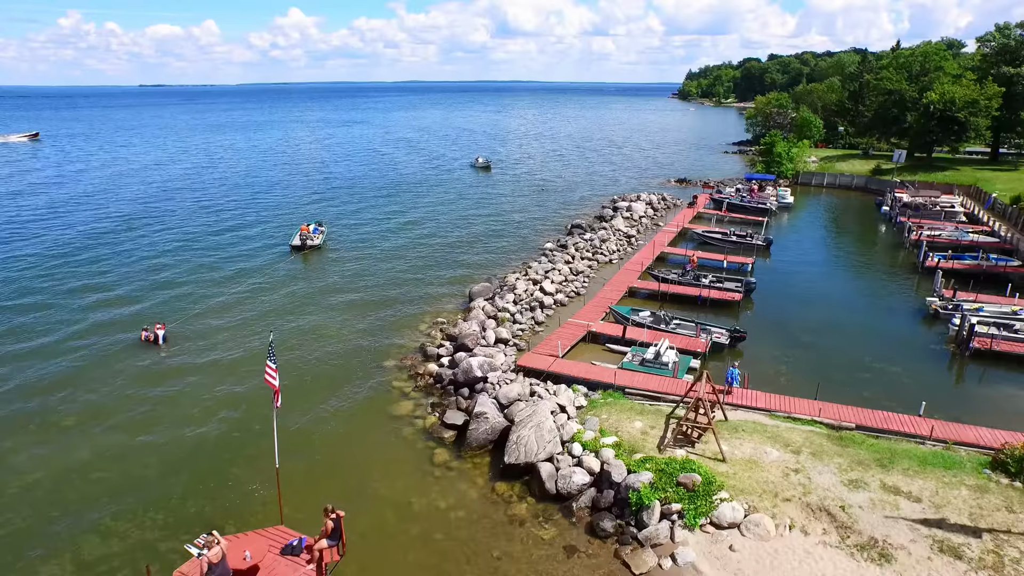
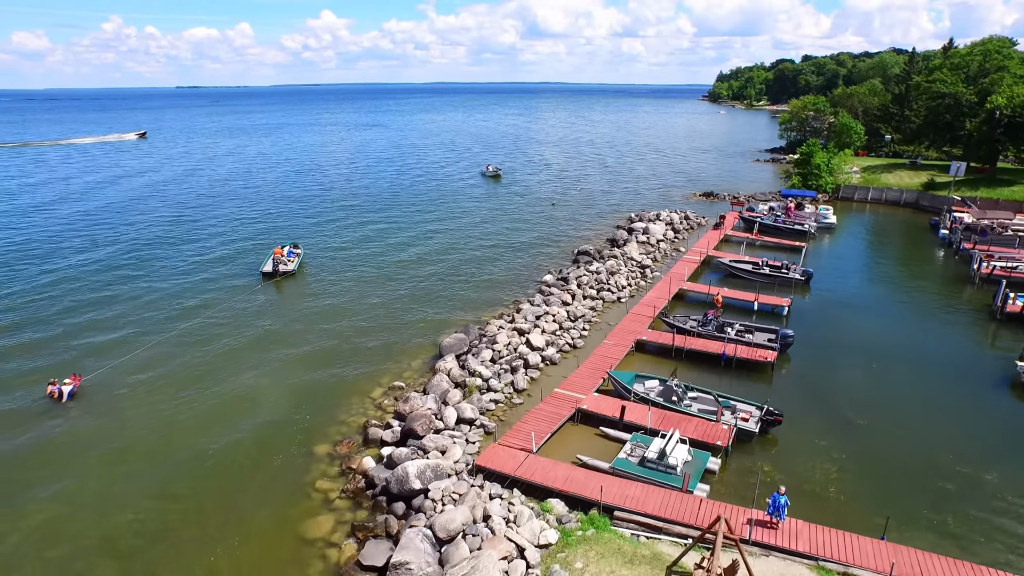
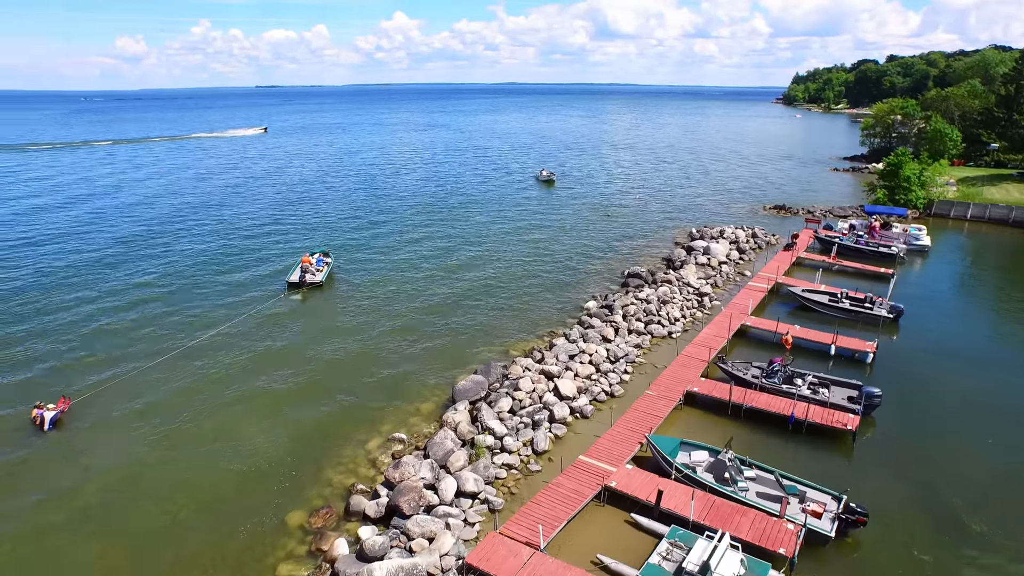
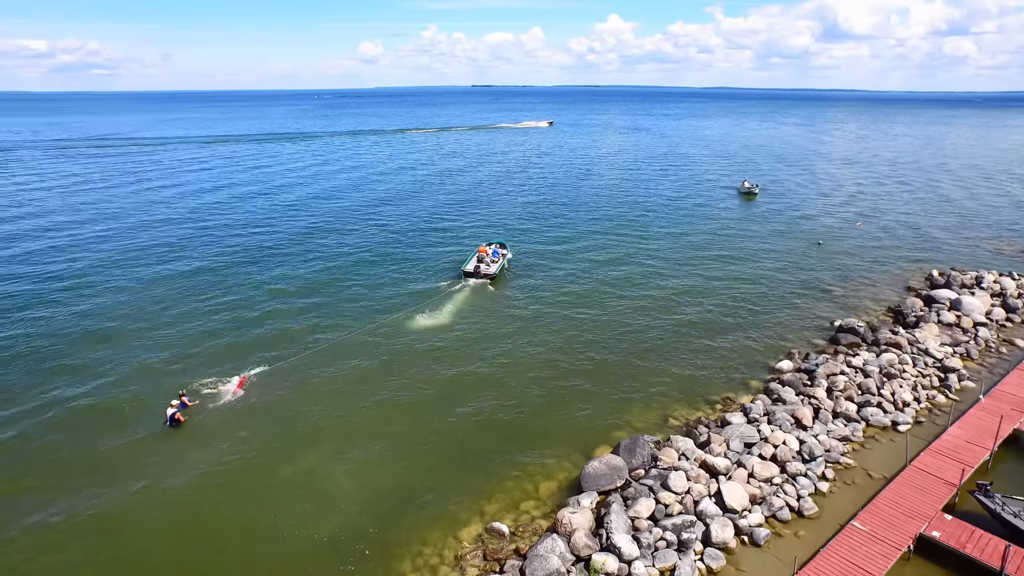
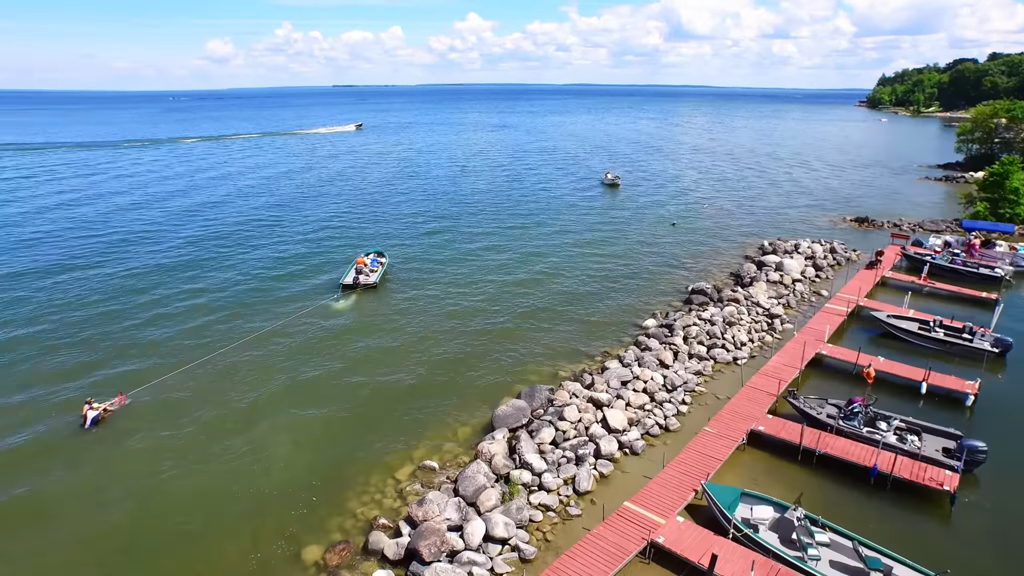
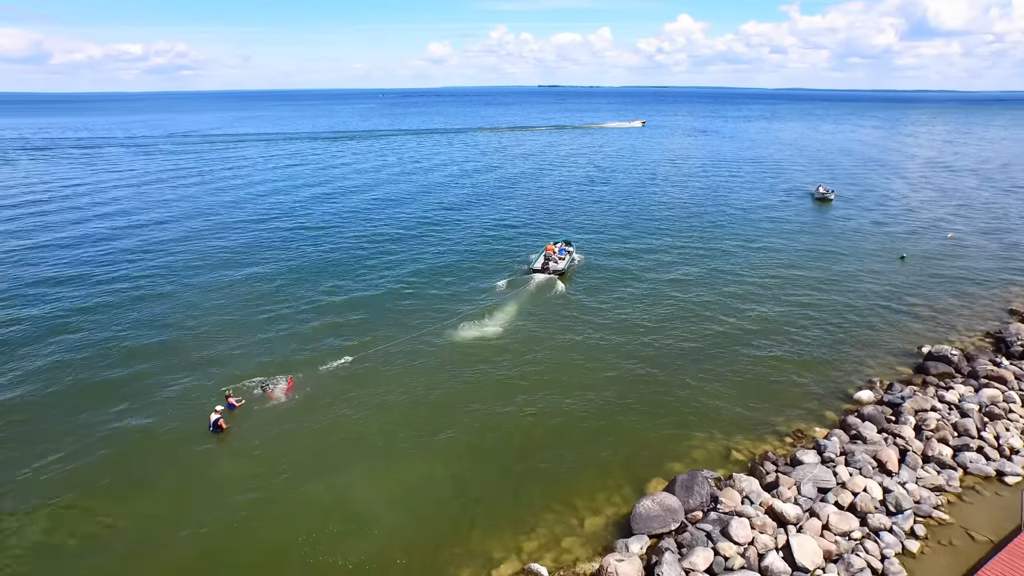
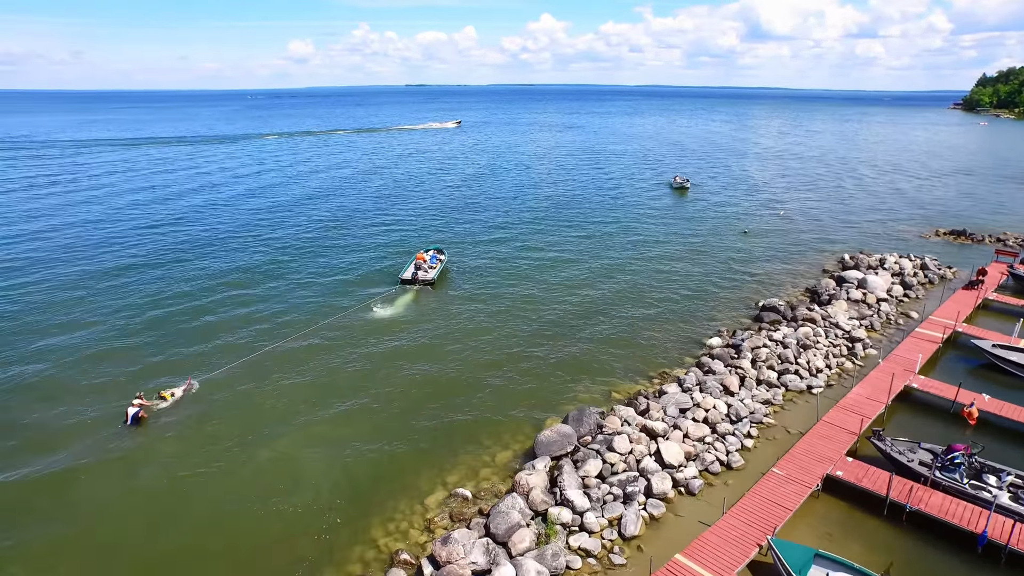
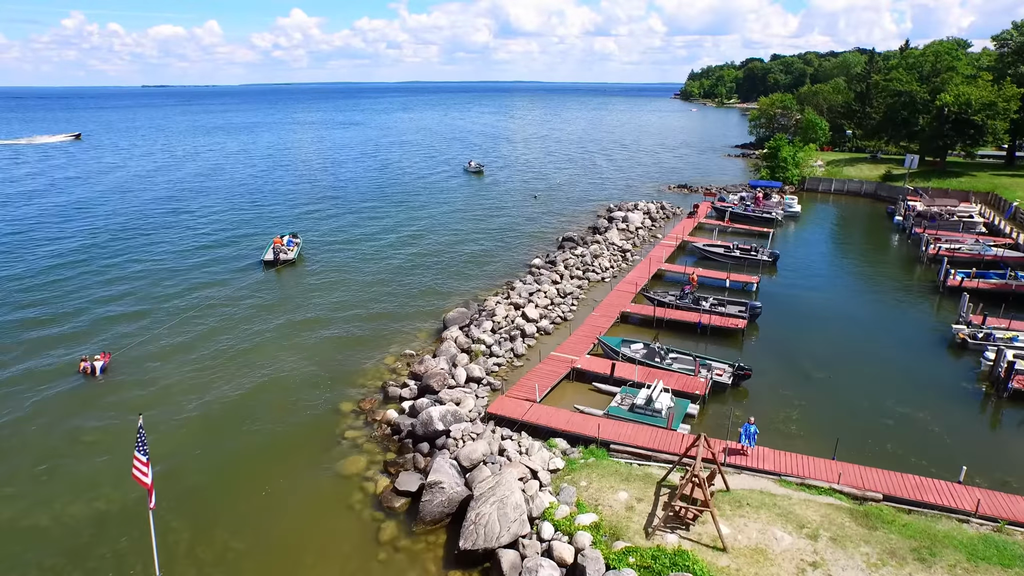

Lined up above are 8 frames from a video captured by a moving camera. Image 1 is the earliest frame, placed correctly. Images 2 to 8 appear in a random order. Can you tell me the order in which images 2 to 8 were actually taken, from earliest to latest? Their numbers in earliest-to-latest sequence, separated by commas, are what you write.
8, 2, 3, 5, 7, 4, 6
